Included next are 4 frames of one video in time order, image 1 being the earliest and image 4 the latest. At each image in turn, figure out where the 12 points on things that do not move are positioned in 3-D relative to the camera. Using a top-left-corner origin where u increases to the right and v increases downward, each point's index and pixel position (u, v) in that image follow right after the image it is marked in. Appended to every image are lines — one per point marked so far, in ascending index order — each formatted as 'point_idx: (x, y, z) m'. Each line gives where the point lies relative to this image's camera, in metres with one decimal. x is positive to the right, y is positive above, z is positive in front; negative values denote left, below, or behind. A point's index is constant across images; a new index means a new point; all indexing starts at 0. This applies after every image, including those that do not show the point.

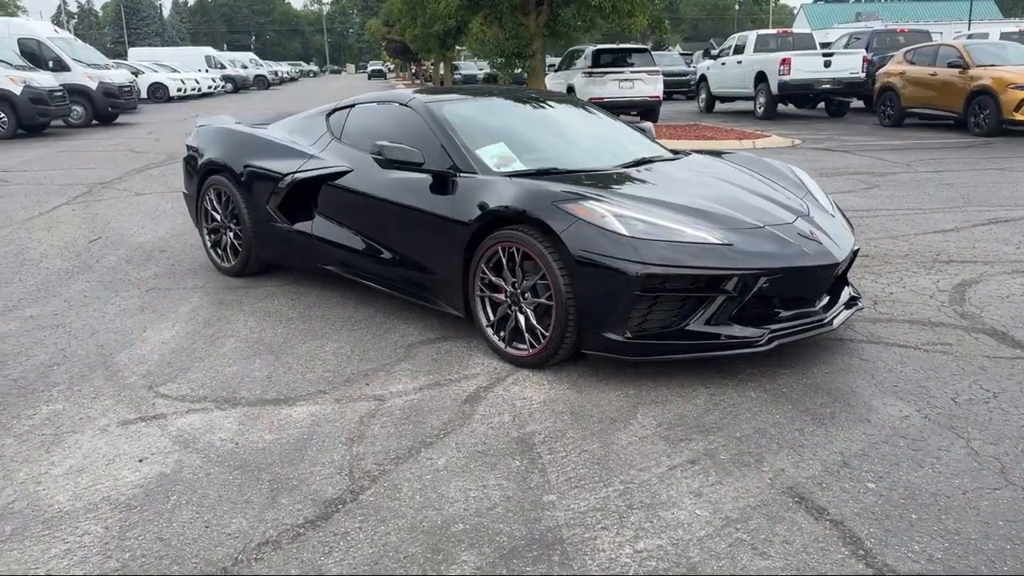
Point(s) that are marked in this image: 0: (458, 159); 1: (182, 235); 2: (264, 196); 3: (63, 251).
0: (-0.3, +0.7, +4.9) m
1: (-2.8, +0.4, +8.1) m
2: (-1.6, +0.6, +6.0) m
3: (-3.6, +0.3, +7.5) m
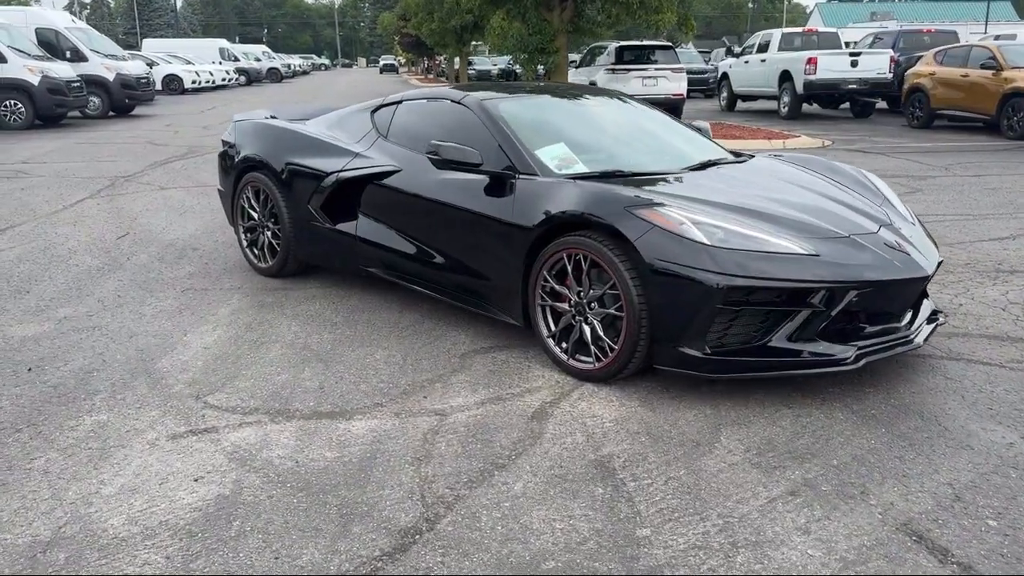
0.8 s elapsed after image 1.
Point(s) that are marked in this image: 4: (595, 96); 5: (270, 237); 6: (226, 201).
0: (0.0, +0.6, +4.6) m
1: (-2.5, +0.5, +7.8) m
2: (-1.3, +0.6, +5.8) m
3: (-3.3, +0.3, +7.3) m
4: (+0.5, +1.2, +5.7) m
5: (-1.6, +0.3, +6.2) m
6: (-2.0, +0.6, +6.5) m
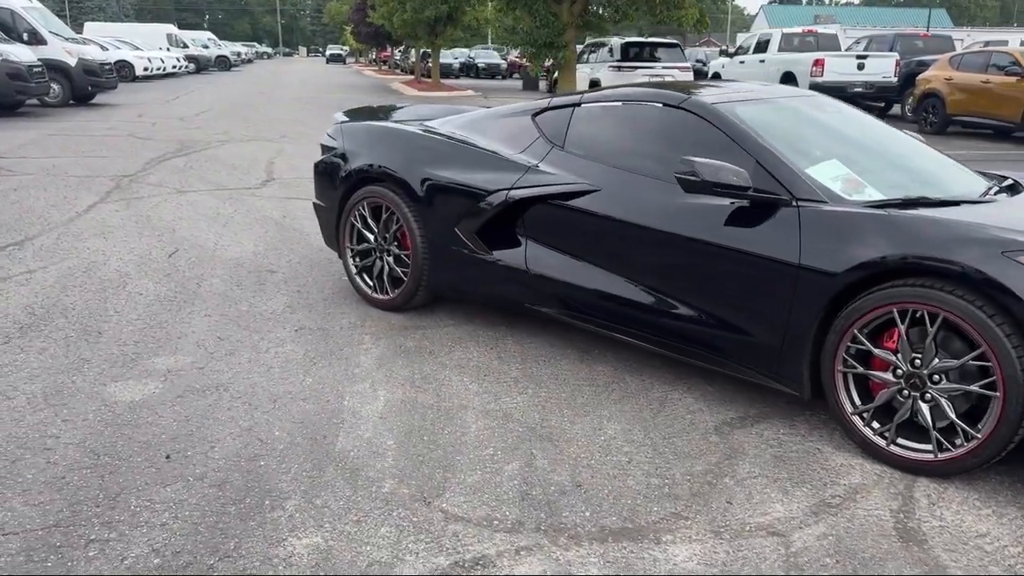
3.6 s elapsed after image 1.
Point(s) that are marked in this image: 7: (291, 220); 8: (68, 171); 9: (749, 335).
0: (+1.1, +0.4, +3.7) m
1: (-1.7, +0.3, +6.7) m
2: (-0.3, +0.4, +4.7) m
3: (-2.4, +0.1, +6.2) m
4: (+1.5, +0.9, +4.7) m
5: (-0.7, +0.1, +5.1) m
6: (-1.1, +0.4, +5.5) m
7: (-1.9, +0.6, +8.0) m
8: (-5.1, +1.3, +10.8) m
9: (+0.9, -0.2, +3.6) m
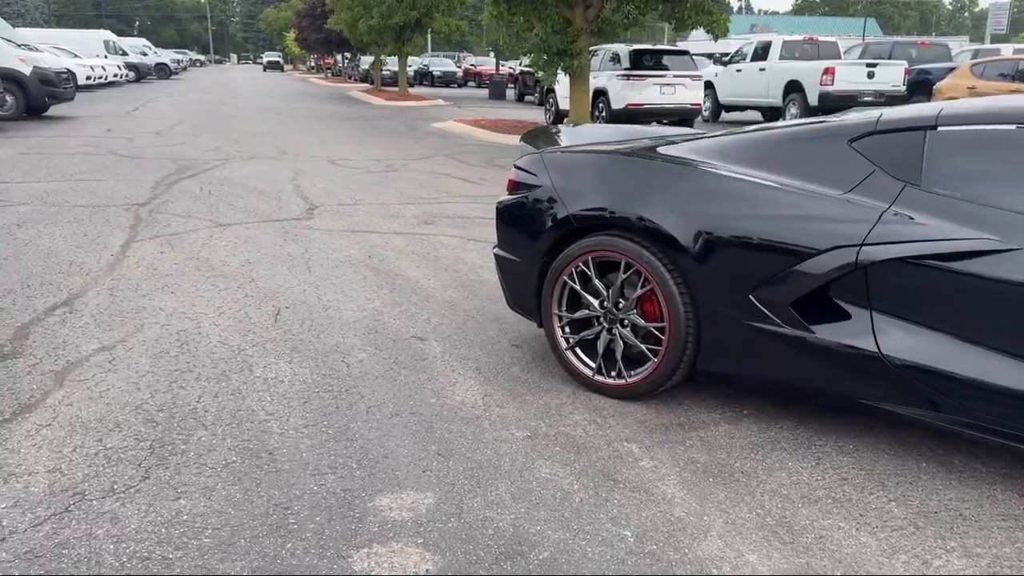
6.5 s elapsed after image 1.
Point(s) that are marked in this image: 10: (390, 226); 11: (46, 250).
0: (+2.3, +0.1, +2.5) m
1: (-0.6, -0.1, +5.4) m
2: (+0.9, 0.0, +3.5) m
3: (-1.3, -0.2, +4.8) m
4: (+2.6, +0.6, +3.6) m
5: (+0.5, -0.2, +3.9) m
6: (+0.1, 0.0, +4.2) m
7: (-0.9, +0.2, +6.7) m
8: (-4.3, +0.9, +9.2) m
9: (+2.2, -0.5, +2.5) m
10: (-1.1, +0.5, +8.3) m
11: (-3.4, +0.3, +6.9) m
